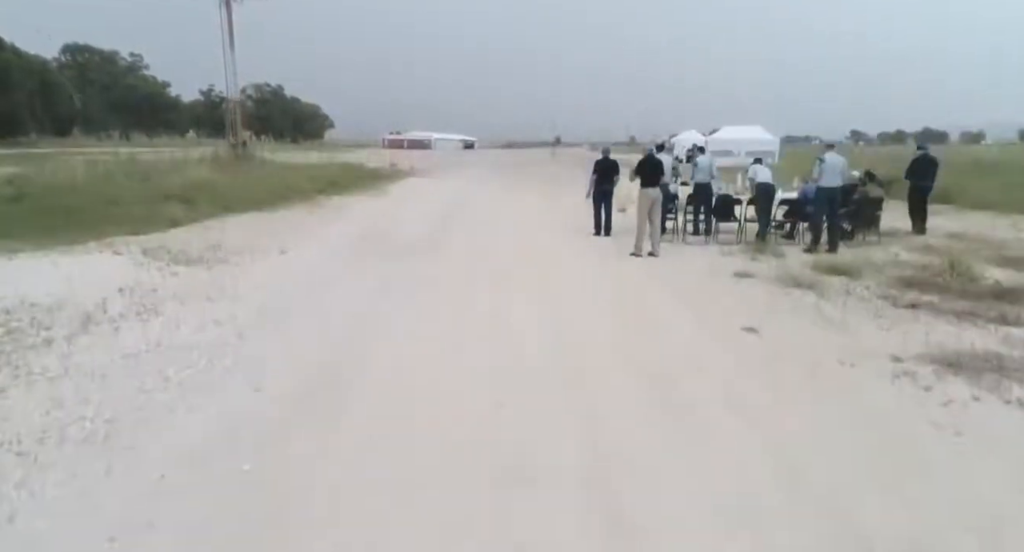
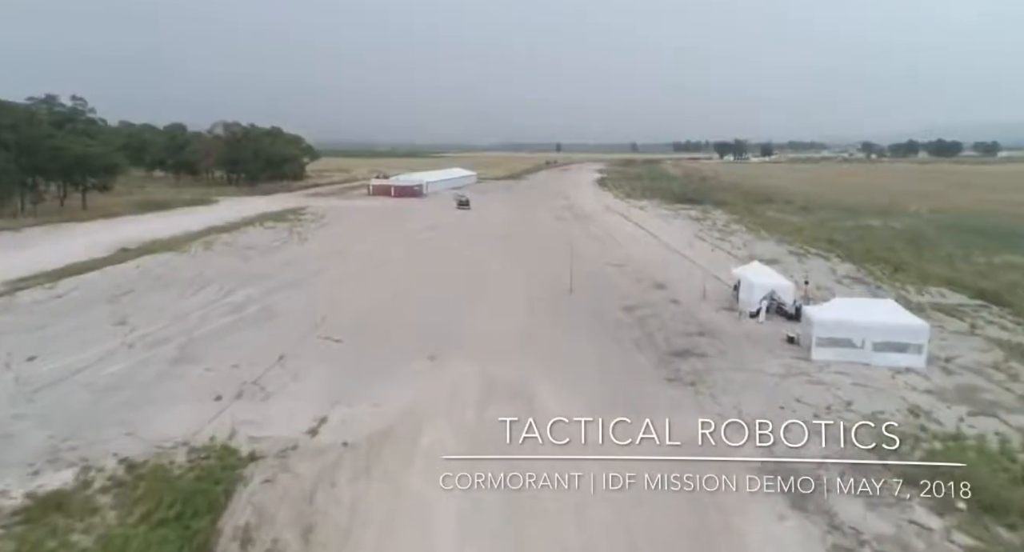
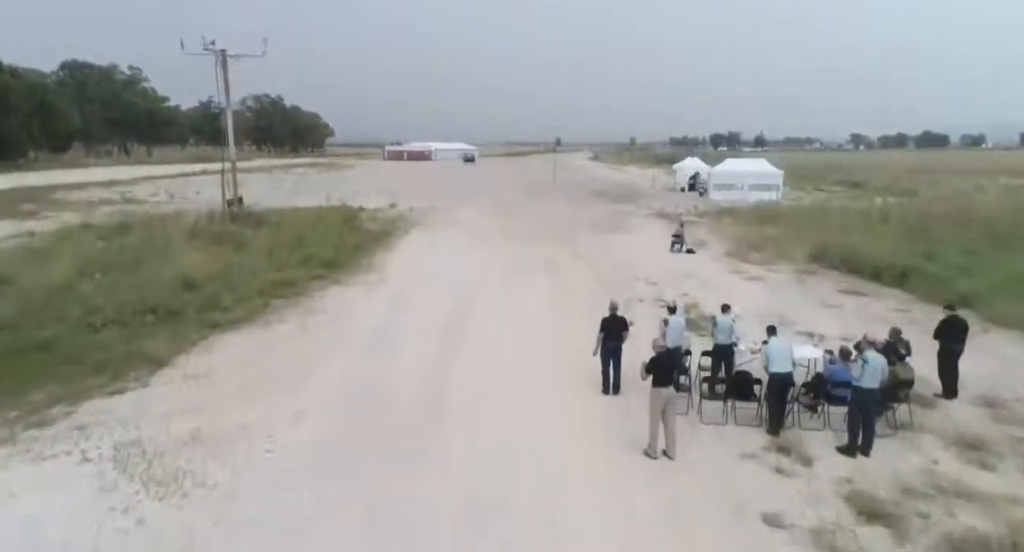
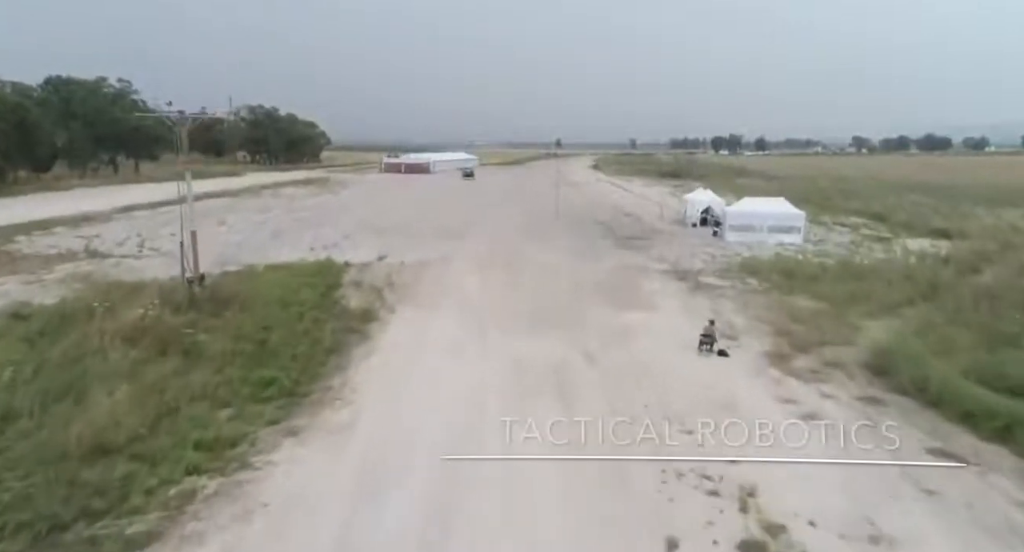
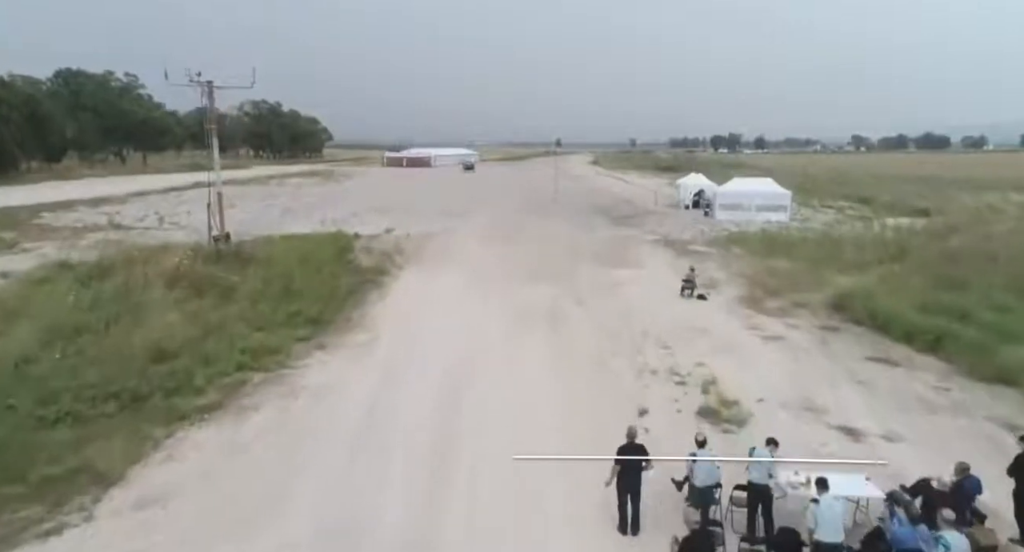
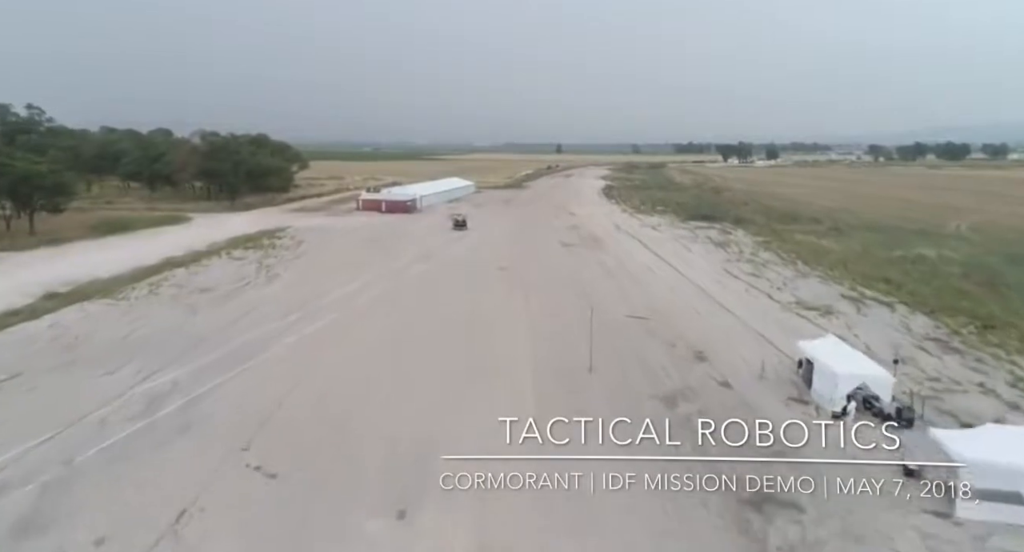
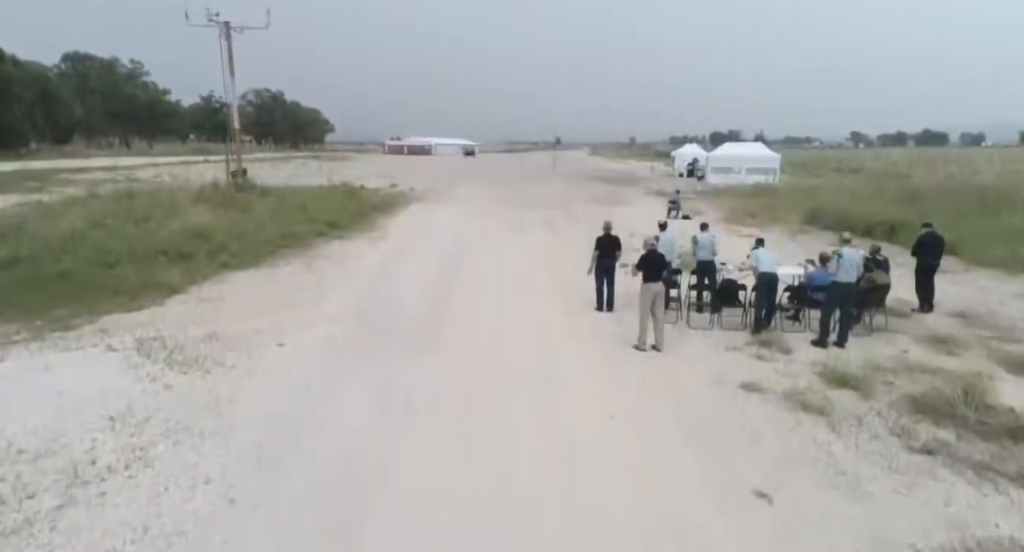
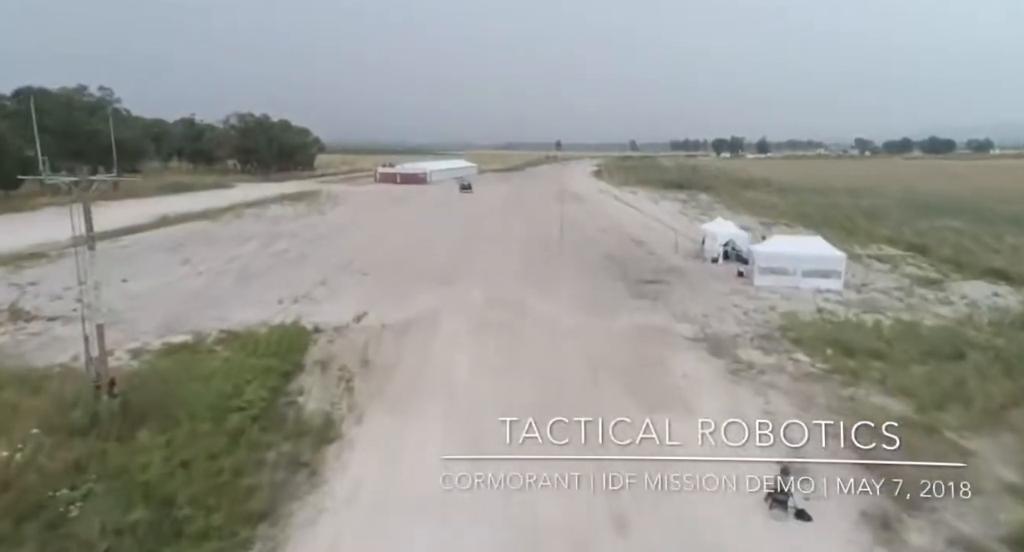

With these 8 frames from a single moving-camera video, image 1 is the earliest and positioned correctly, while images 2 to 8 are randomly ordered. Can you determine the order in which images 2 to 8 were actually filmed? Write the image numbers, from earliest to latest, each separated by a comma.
7, 3, 5, 4, 8, 2, 6
